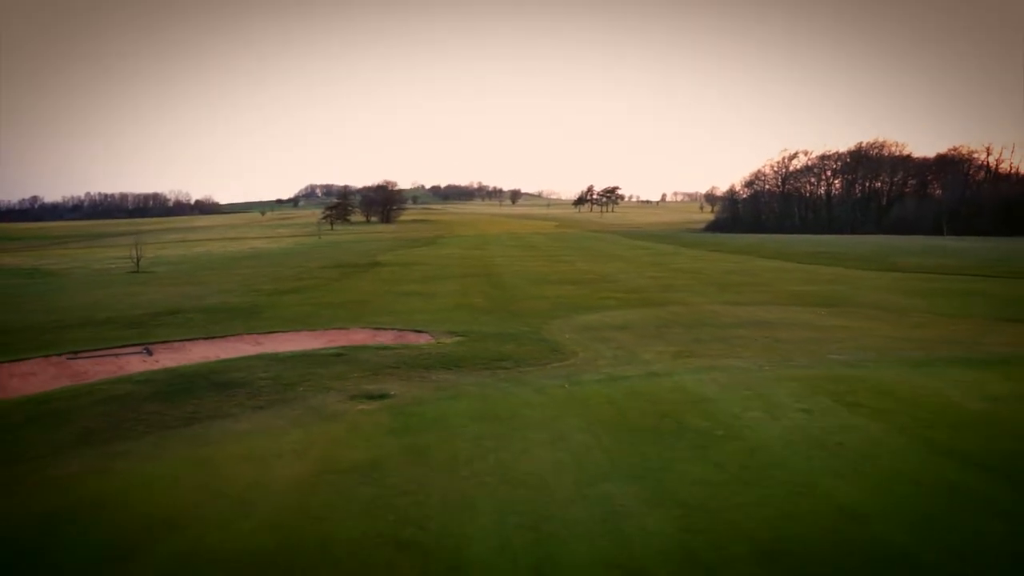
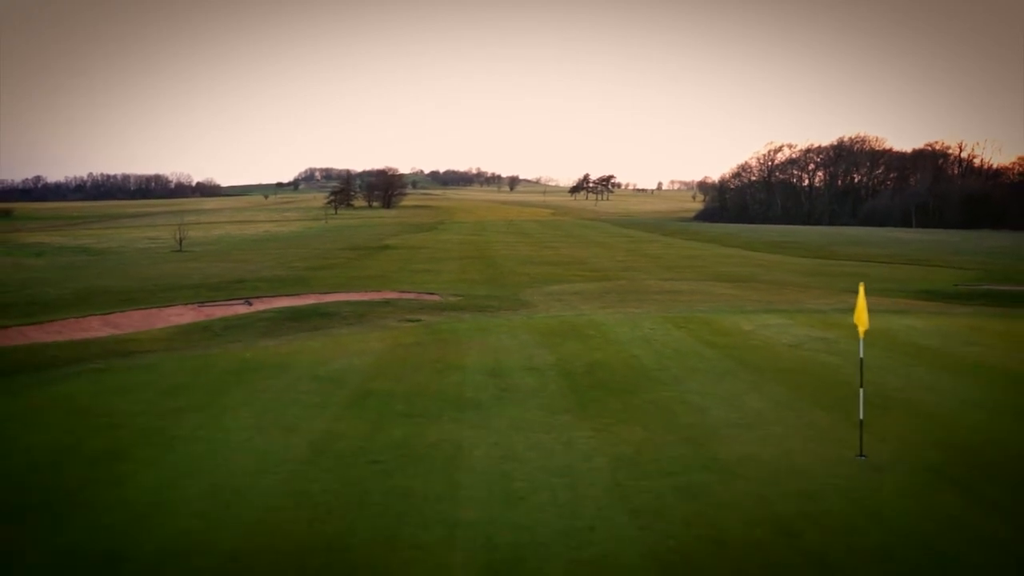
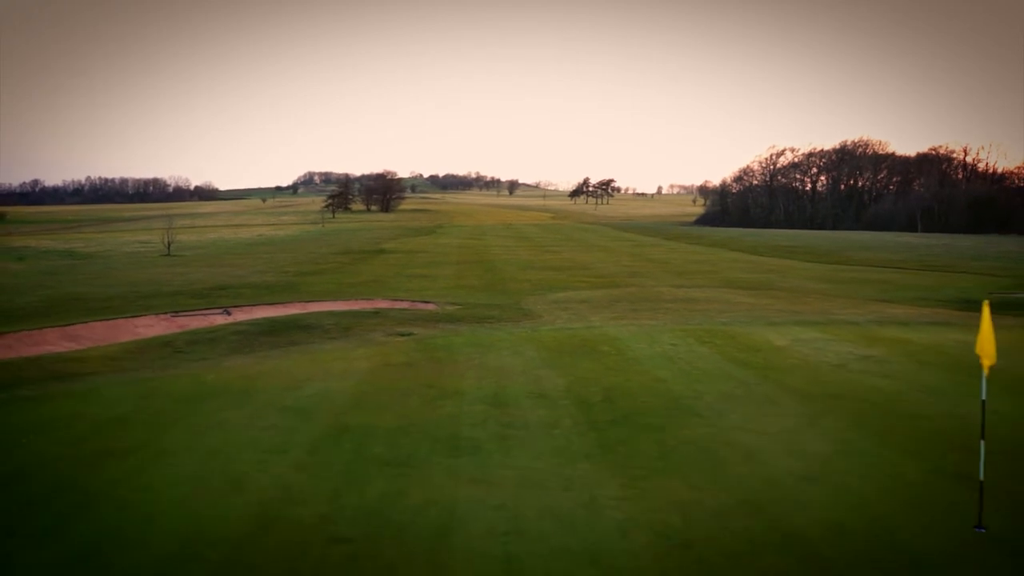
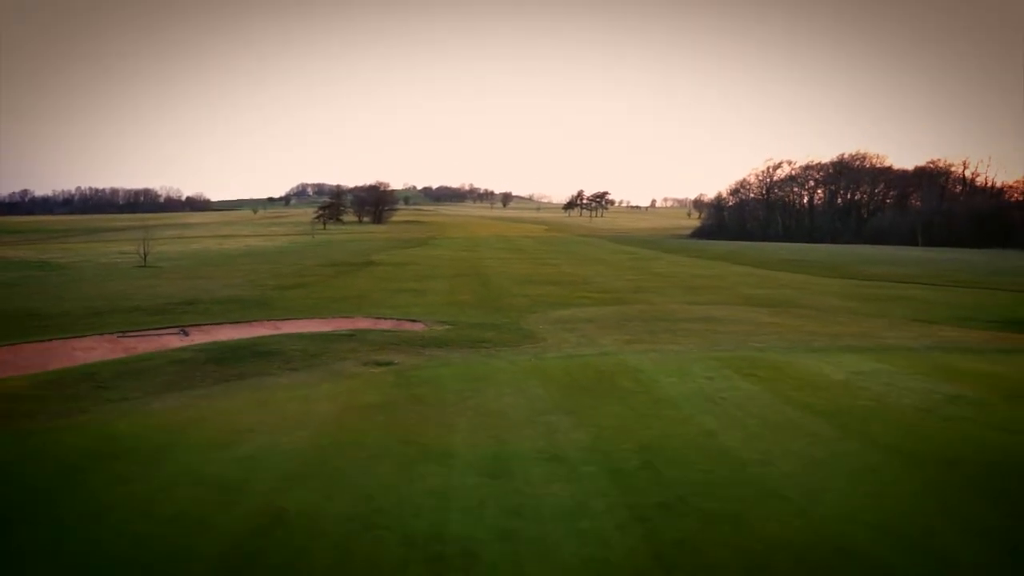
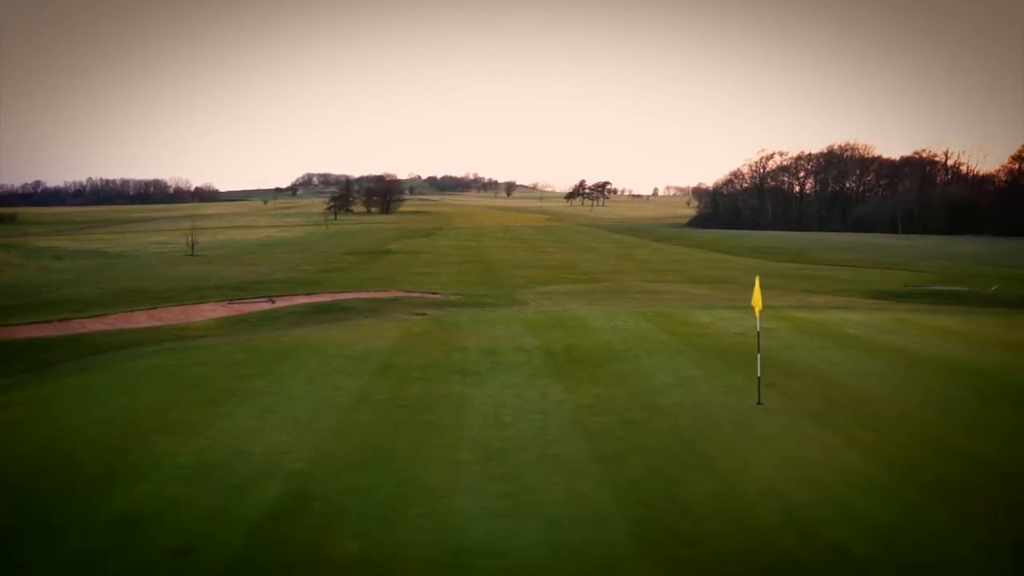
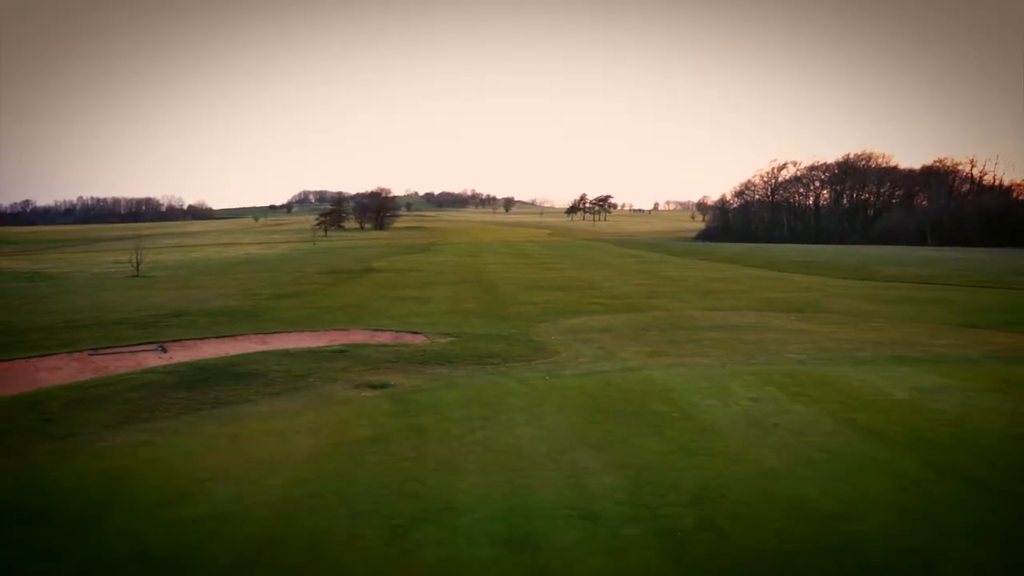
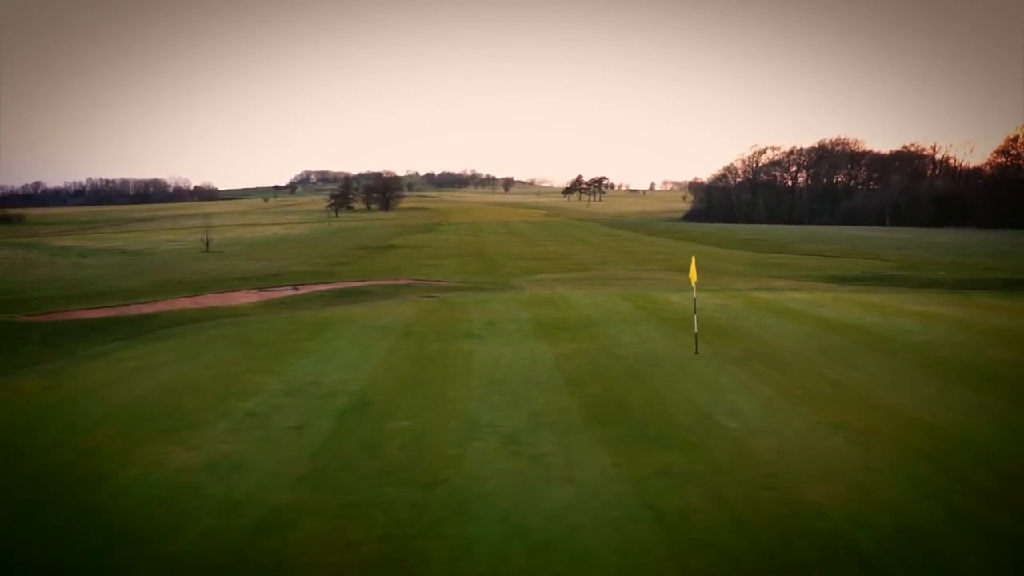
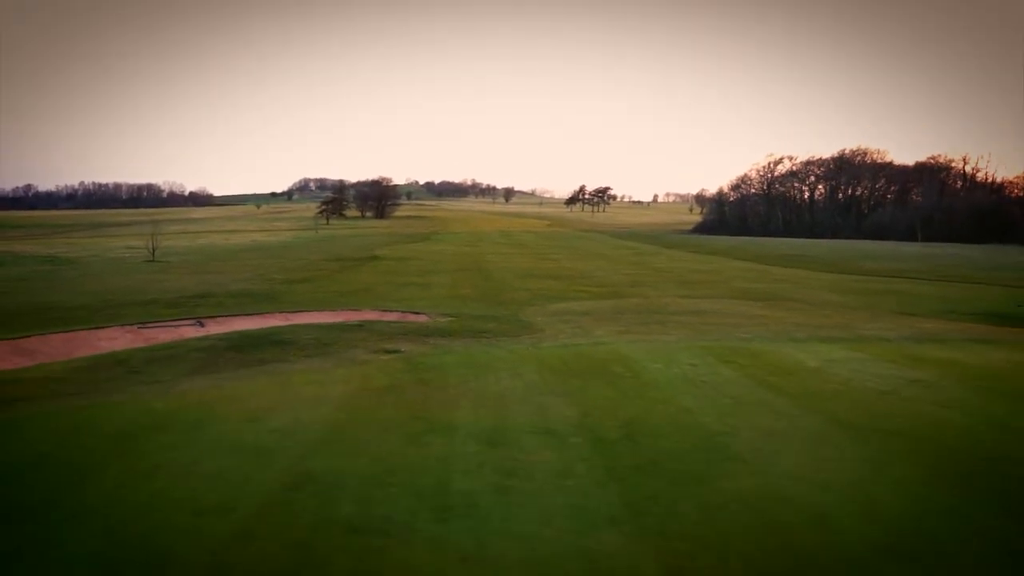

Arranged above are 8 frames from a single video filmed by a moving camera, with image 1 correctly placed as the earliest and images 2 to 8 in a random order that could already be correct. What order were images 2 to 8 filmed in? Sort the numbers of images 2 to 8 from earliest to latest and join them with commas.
6, 4, 8, 3, 2, 5, 7
